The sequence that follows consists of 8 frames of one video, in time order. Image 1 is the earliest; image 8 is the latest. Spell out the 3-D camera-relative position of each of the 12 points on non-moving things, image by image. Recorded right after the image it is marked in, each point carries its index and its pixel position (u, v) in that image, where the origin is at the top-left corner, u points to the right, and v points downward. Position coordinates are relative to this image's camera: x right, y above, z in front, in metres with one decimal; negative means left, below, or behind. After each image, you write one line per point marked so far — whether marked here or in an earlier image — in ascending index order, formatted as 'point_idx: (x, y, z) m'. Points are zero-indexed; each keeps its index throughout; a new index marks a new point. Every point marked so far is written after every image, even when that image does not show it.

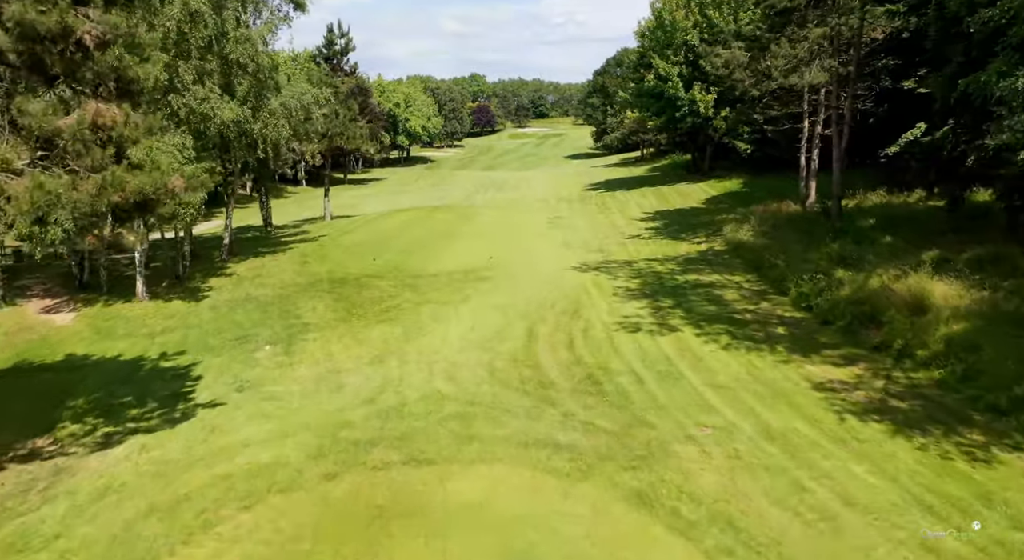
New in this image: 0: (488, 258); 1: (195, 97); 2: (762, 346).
0: (-0.7, +0.6, +19.8) m
1: (-7.0, +4.0, +16.4) m
2: (+3.9, -1.0, +11.6) m
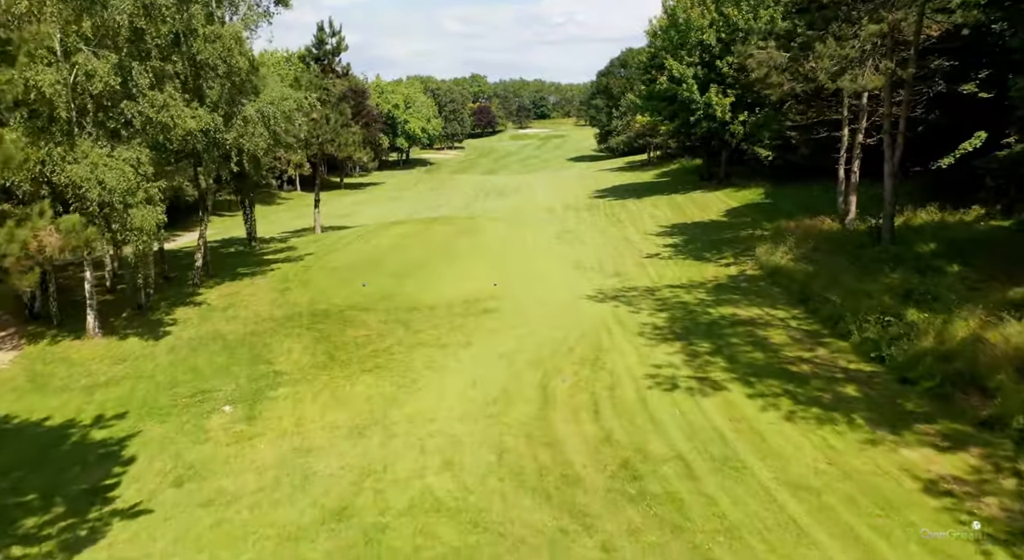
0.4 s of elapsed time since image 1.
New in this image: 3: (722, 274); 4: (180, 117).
0: (-0.5, -0.1, +17.5) m
1: (-6.8, +3.3, +14.1) m
2: (+4.0, -1.7, +9.4) m
3: (+5.1, +0.1, +18.3) m
4: (-6.4, +3.1, +14.4) m
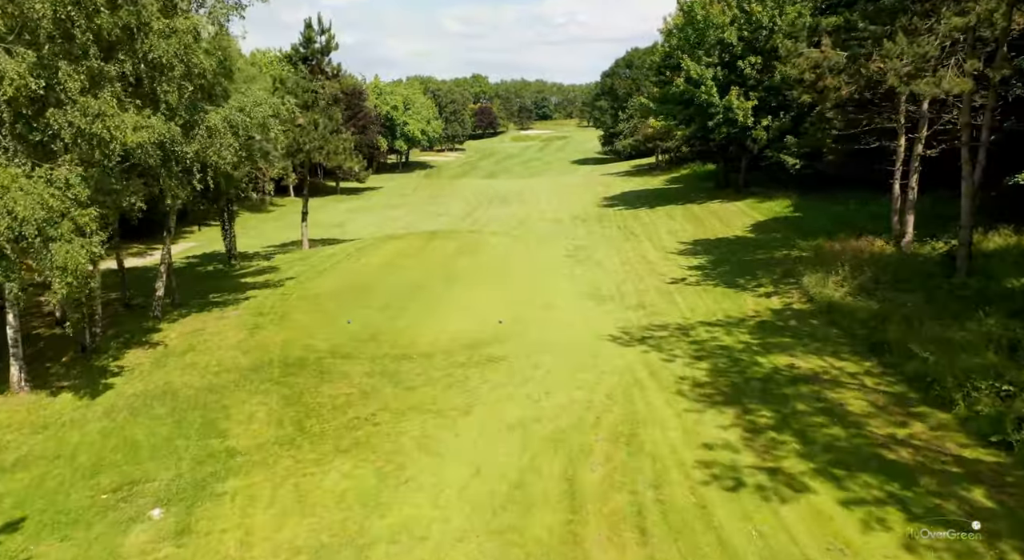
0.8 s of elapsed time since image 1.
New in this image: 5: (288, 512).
0: (-0.3, -0.8, +15.1) m
1: (-6.6, +2.6, +11.6) m
2: (+4.2, -2.4, +6.9) m
3: (+5.3, -0.6, +15.8) m
4: (-6.2, +2.4, +11.9) m
5: (-2.4, -2.5, +8.1) m
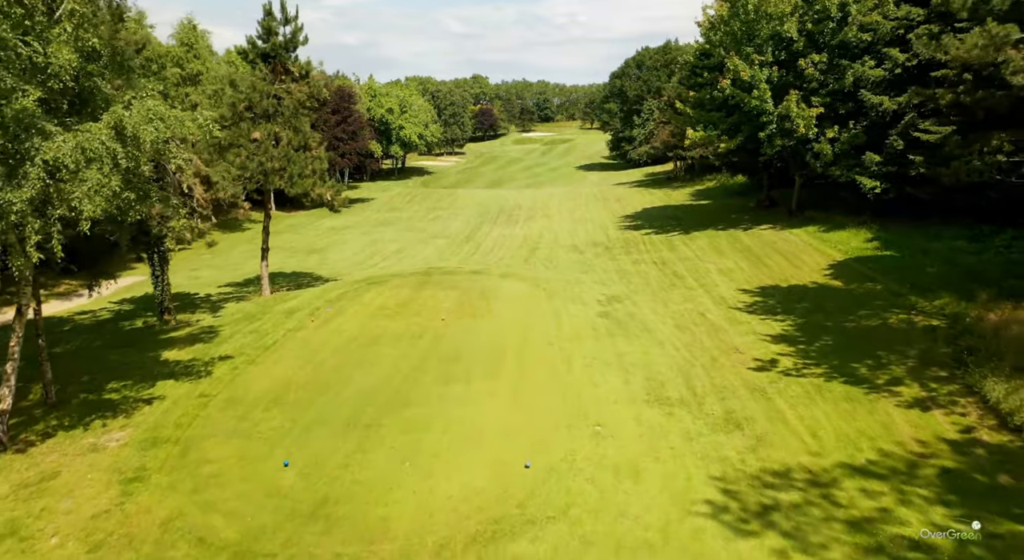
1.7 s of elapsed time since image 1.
0: (+0.1, -2.4, +9.4) m
1: (-6.2, +1.1, +6.0) m
2: (+4.6, -3.9, +1.2) m
3: (+5.7, -2.1, +10.1) m
4: (-5.8, +0.9, +6.3) m
5: (-2.0, -4.0, +2.5) m
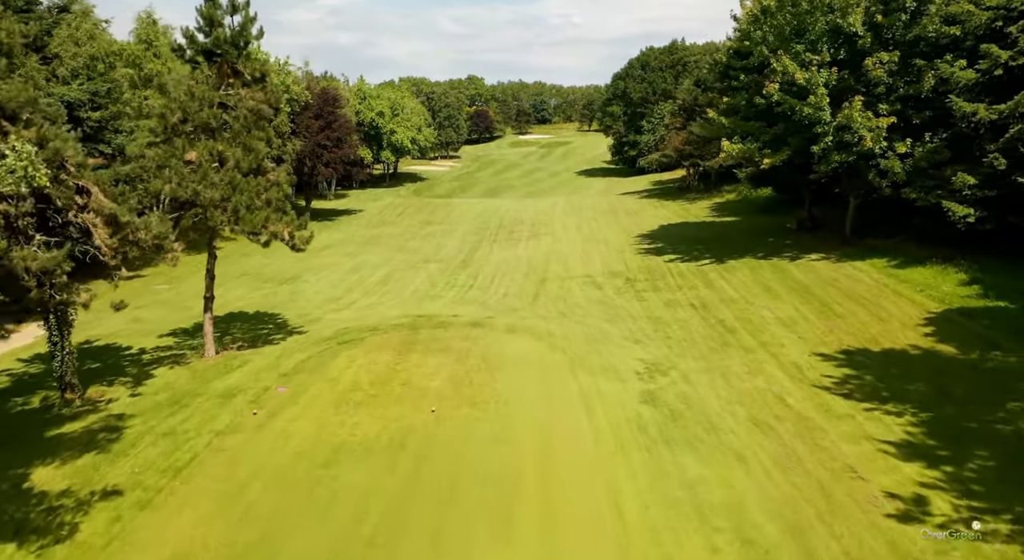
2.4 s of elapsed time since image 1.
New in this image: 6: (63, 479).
0: (+0.4, -3.6, +4.8) m
1: (-5.9, -0.2, +1.4) m
2: (+5.0, -5.2, -3.3) m
3: (+6.0, -3.4, +5.6) m
4: (-5.5, -0.4, +1.6) m
5: (-1.7, -5.3, -2.2) m
6: (-6.5, -2.9, +10.5) m
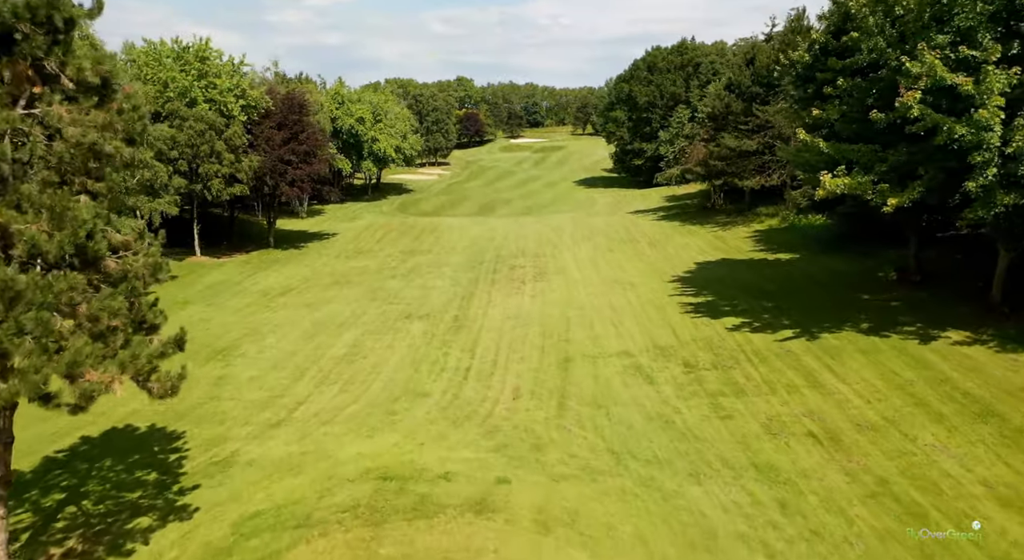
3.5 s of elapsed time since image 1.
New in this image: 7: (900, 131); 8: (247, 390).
0: (+1.1, -5.7, -2.8) m
1: (-5.2, -2.3, -6.4) m
2: (+5.7, -7.3, -10.9) m
3: (+6.7, -5.5, -2.0) m
4: (-4.8, -2.5, -6.1) m
5: (-0.9, -7.4, -9.9) m
6: (-5.9, -5.0, +2.7) m
7: (+9.1, +3.5, +17.3) m
8: (-6.7, -2.7, +18.8) m
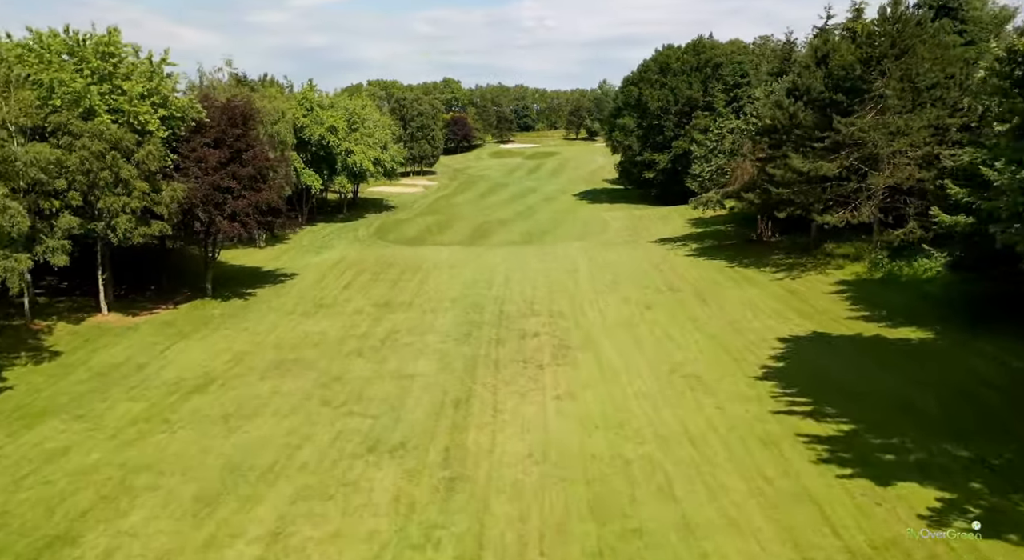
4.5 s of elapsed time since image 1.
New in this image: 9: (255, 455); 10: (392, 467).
0: (+2.1, -8.3, -12.3) m
1: (-4.1, -4.9, -16.0) m
2: (+6.9, -9.8, -20.4) m
3: (+7.7, -8.0, -11.4) m
4: (-3.7, -5.0, -15.7) m
5: (+0.3, -9.9, -19.4) m
6: (-4.9, -7.6, -6.9) m
7: (+9.7, +0.9, +7.9) m
8: (-6.1, -5.3, +9.1) m
9: (-6.2, -3.9, +16.8) m
10: (-2.7, -4.1, +15.8) m
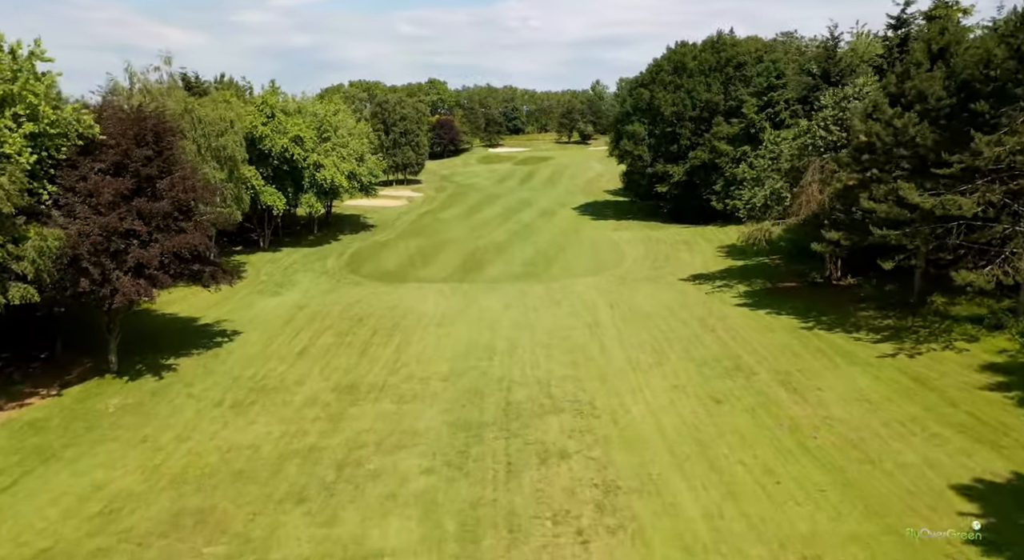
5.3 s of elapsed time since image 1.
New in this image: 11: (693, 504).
0: (+3.2, -10.6, -21.2) m
1: (-2.9, -7.2, -24.9) m
2: (+8.2, -12.1, -29.1) m
3: (+8.8, -10.3, -20.1) m
4: (-2.5, -7.4, -24.6) m
5: (+1.5, -12.3, -28.3) m
6: (-3.9, -10.0, -15.8) m
7: (+10.5, -1.5, -0.7) m
8: (-5.3, -7.8, +0.2) m
9: (-5.6, -6.4, +7.8) m
10: (-2.1, -6.5, +6.9) m
11: (+3.8, -4.5, +15.7) m
